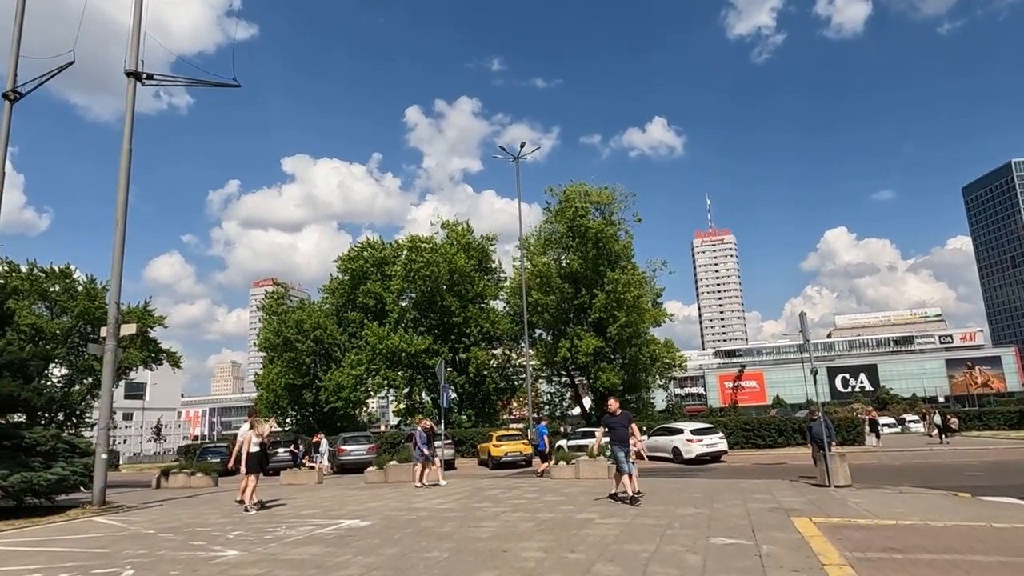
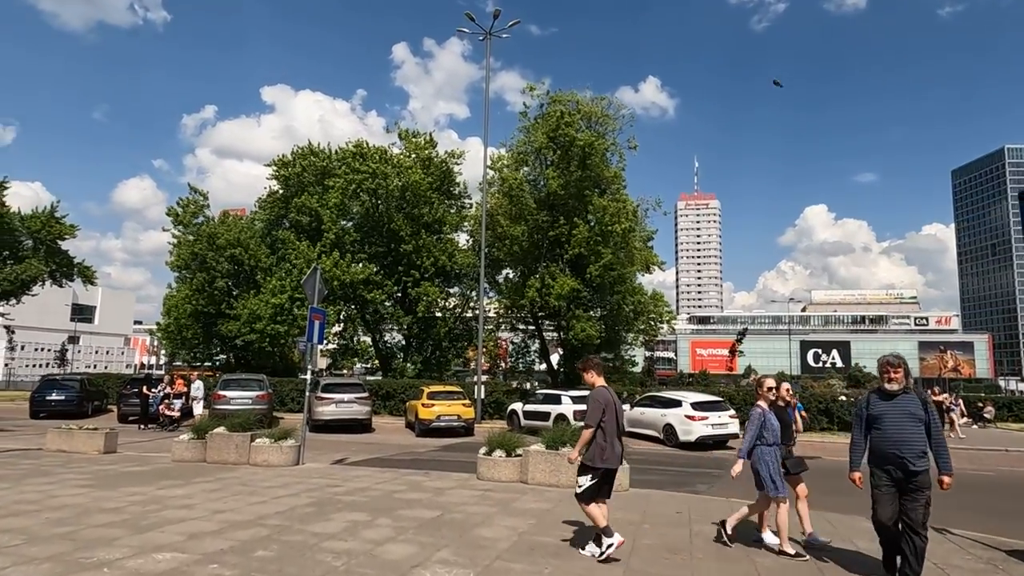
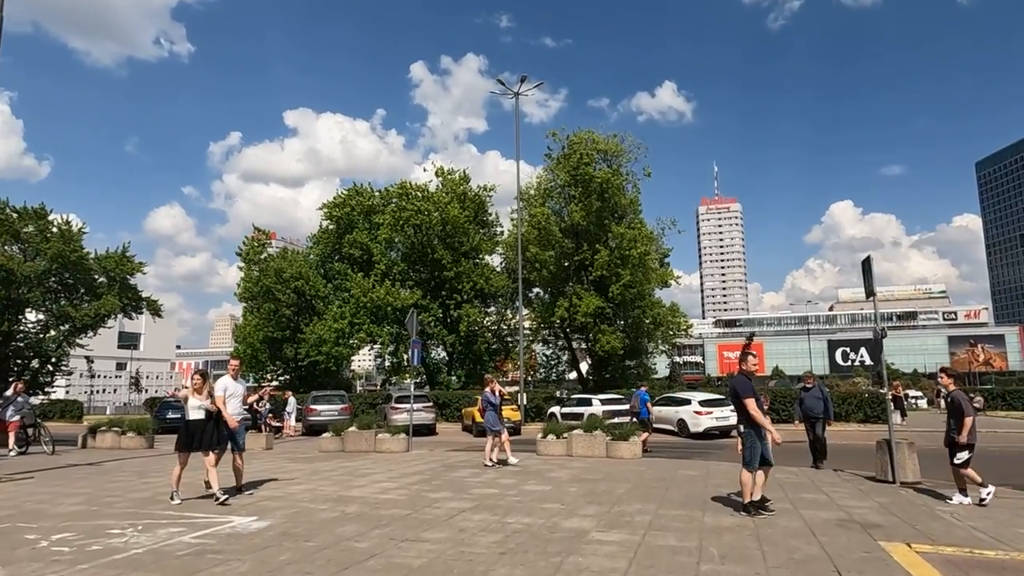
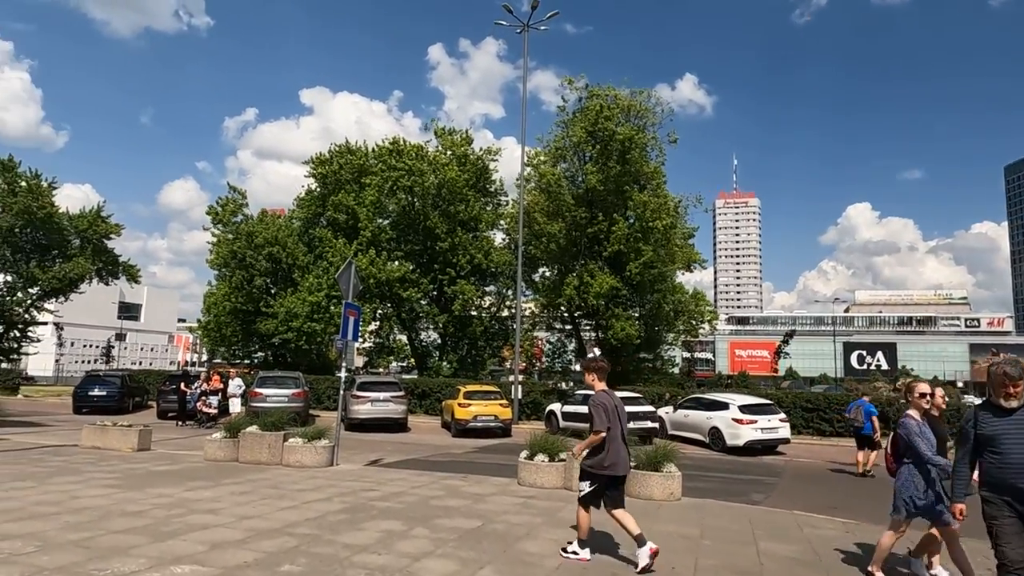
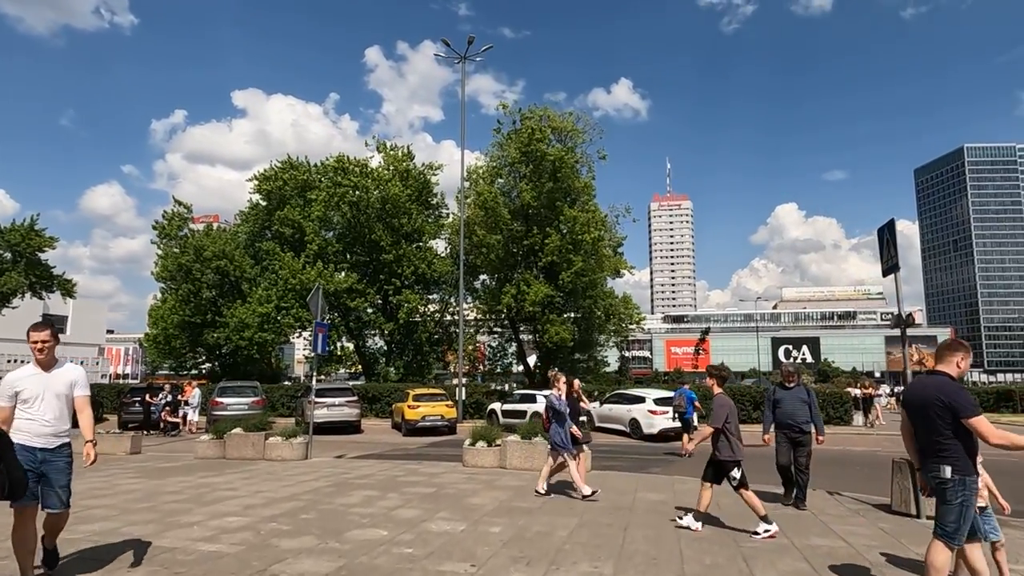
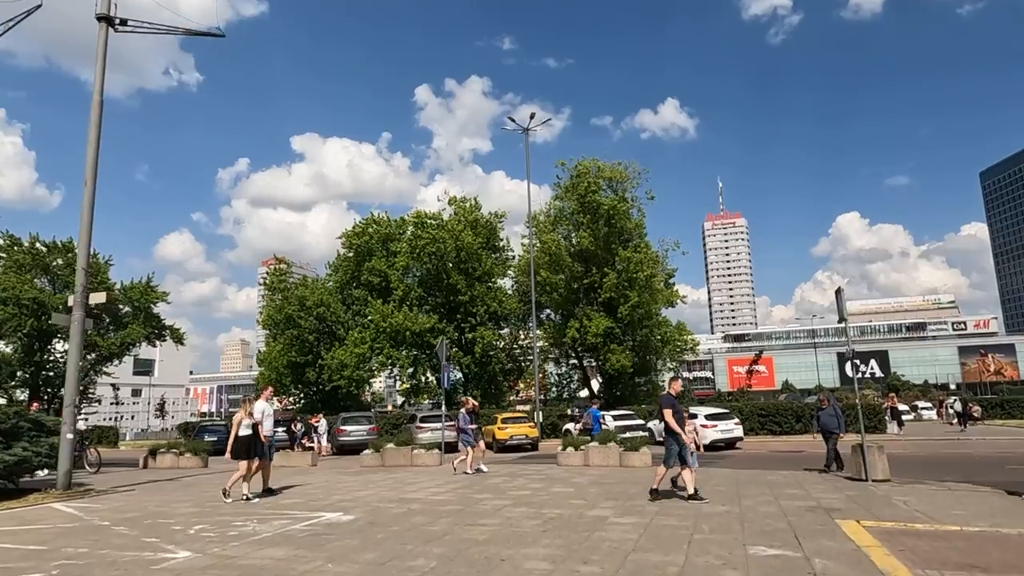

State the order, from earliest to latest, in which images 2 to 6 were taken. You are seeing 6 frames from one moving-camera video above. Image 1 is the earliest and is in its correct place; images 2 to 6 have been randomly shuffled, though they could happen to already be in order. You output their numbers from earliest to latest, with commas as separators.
6, 3, 5, 2, 4
